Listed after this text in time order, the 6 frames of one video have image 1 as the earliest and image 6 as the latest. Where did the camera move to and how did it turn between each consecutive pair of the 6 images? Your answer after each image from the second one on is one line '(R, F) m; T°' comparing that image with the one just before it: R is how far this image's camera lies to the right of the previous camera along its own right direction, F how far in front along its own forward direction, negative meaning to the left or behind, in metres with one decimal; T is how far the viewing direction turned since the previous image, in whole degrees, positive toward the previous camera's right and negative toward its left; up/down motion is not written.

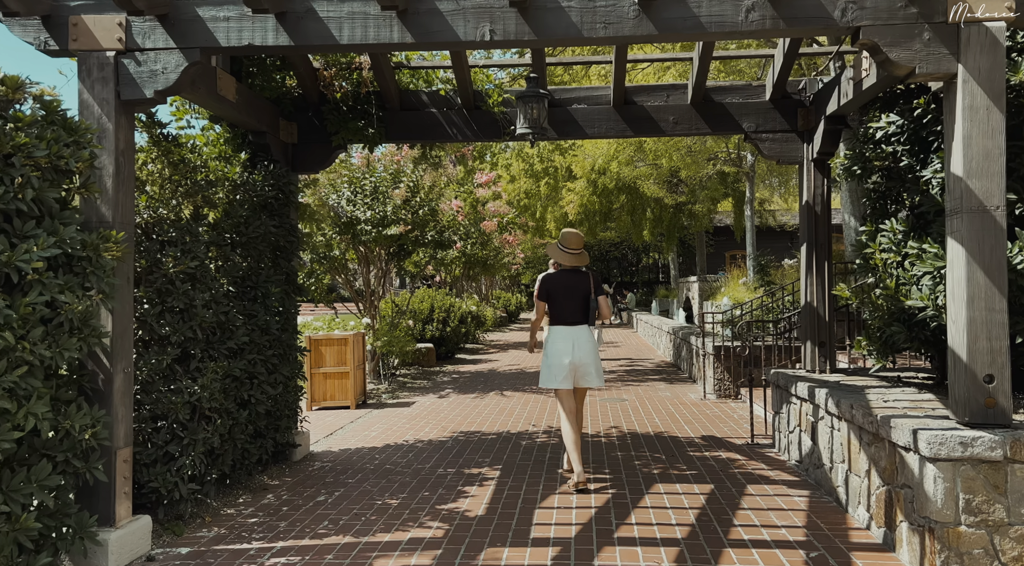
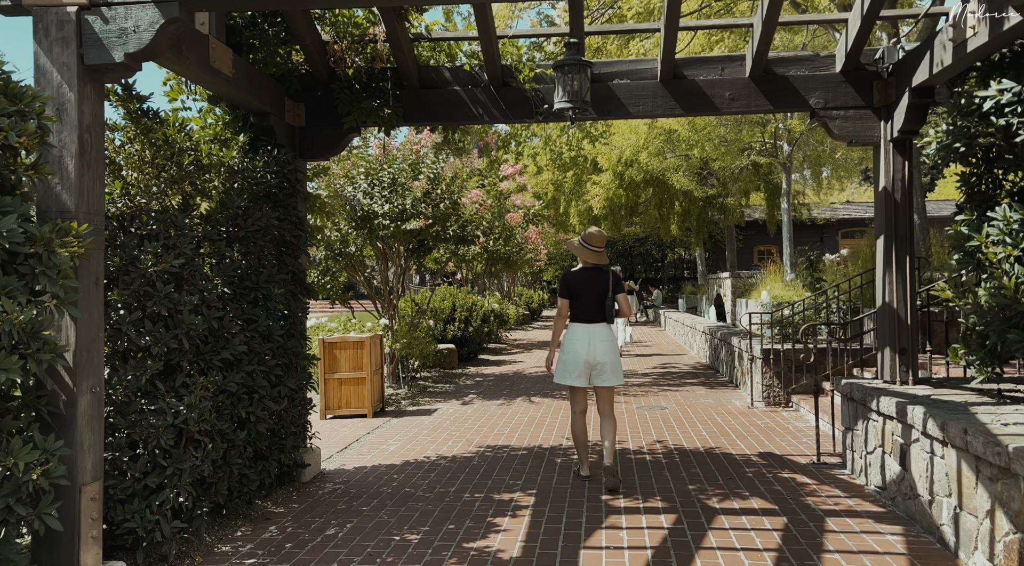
(-0.1, +0.8) m; -1°
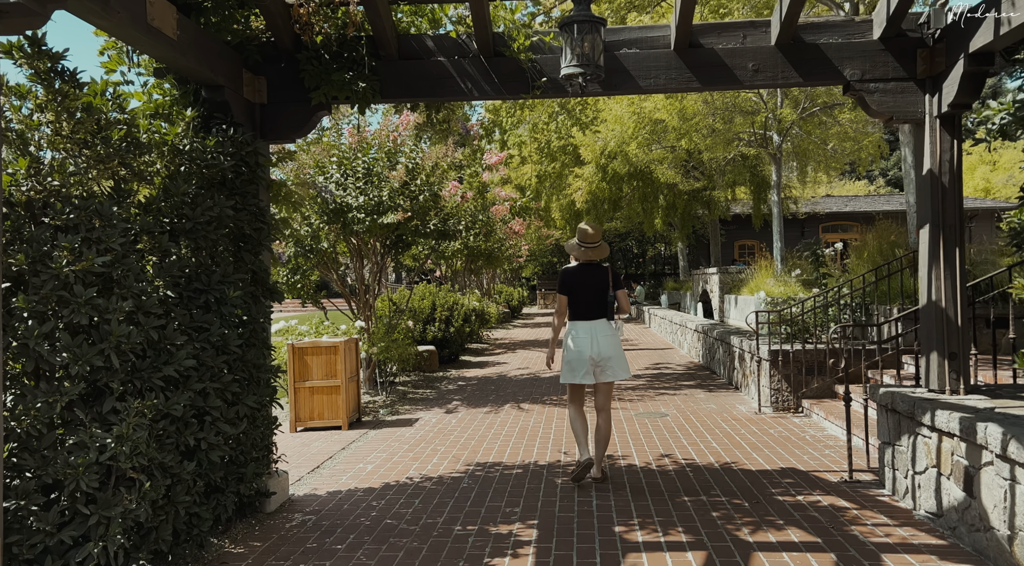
(-0.1, +0.8) m; +2°
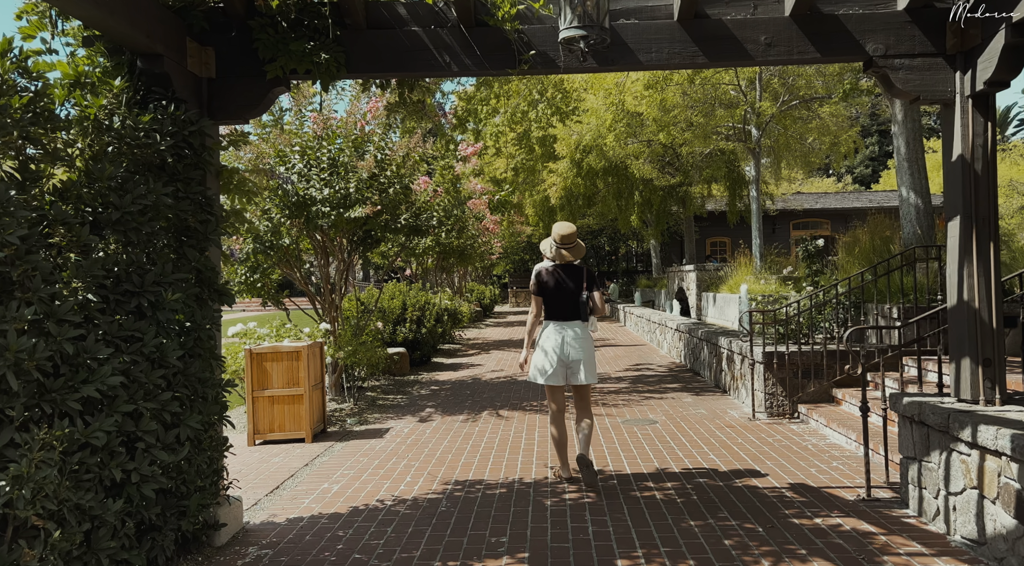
(-0.1, +0.6) m; +2°
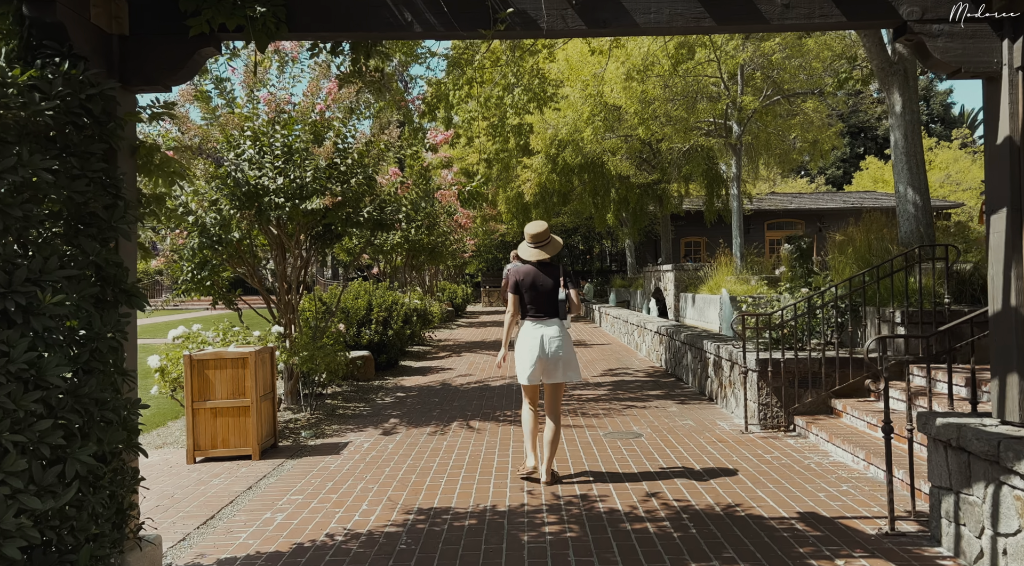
(0.0, +0.7) m; +2°
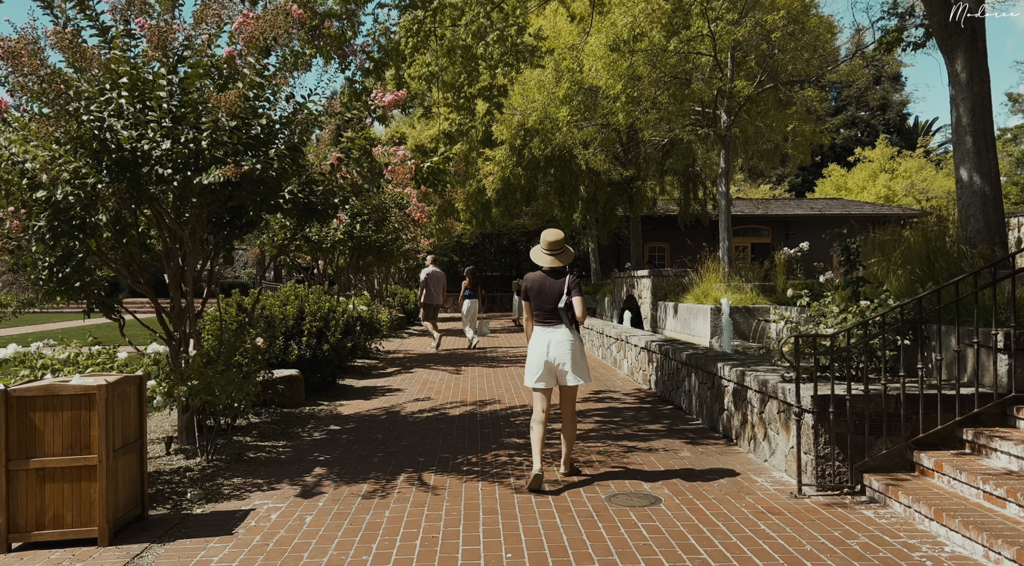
(-0.1, +2.1) m; +3°
